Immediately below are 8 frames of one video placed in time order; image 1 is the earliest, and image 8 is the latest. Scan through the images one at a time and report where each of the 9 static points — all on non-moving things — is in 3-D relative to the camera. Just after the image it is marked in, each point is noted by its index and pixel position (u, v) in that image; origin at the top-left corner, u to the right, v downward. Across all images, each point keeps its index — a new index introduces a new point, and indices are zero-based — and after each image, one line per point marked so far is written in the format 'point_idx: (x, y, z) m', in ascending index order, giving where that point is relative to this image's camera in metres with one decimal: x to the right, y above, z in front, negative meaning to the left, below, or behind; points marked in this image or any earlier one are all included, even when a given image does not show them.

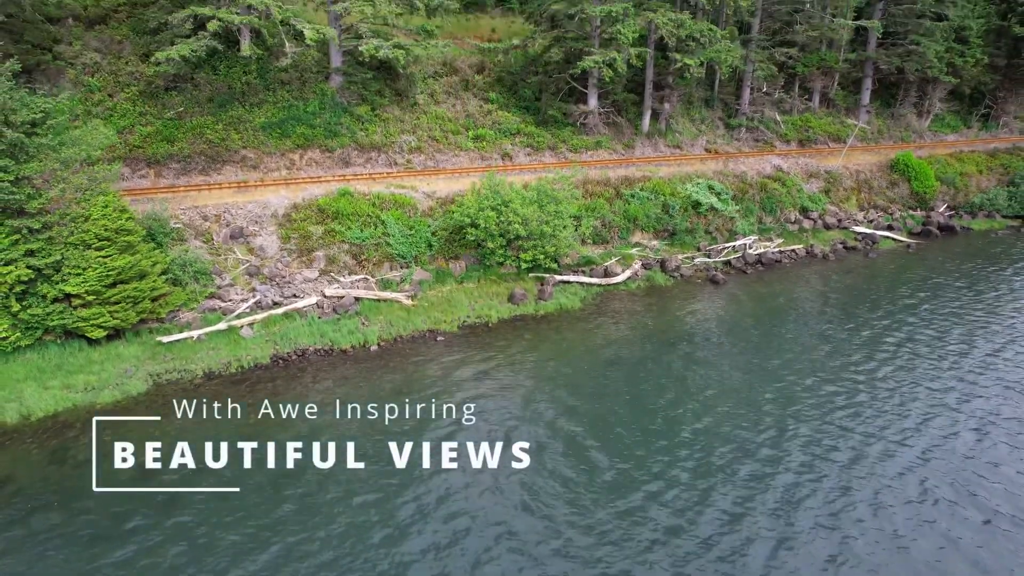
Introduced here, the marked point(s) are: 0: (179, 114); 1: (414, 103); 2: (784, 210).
0: (-8.4, +4.4, +16.4) m
1: (-3.0, +5.6, +19.7) m
2: (+8.0, +2.3, +19.2) m
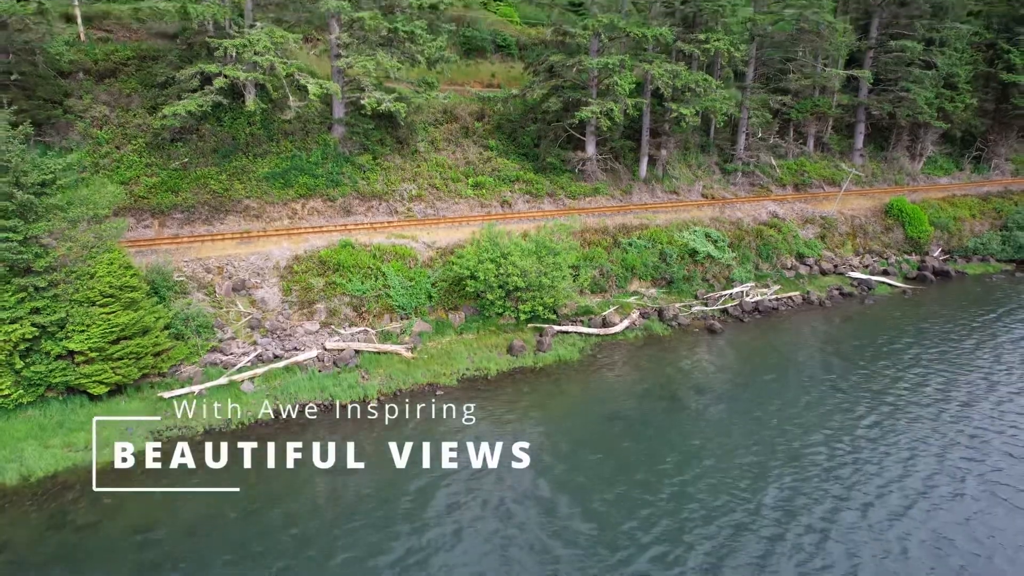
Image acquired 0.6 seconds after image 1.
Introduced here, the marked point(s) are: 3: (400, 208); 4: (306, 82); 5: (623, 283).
0: (-8.4, +3.2, +16.8) m
1: (-3.0, +4.2, +20.0) m
2: (+8.0, +0.9, +19.5) m
3: (-3.1, +2.2, +18.4) m
4: (-5.0, +5.0, +15.9) m
5: (+2.9, +0.1, +17.0) m
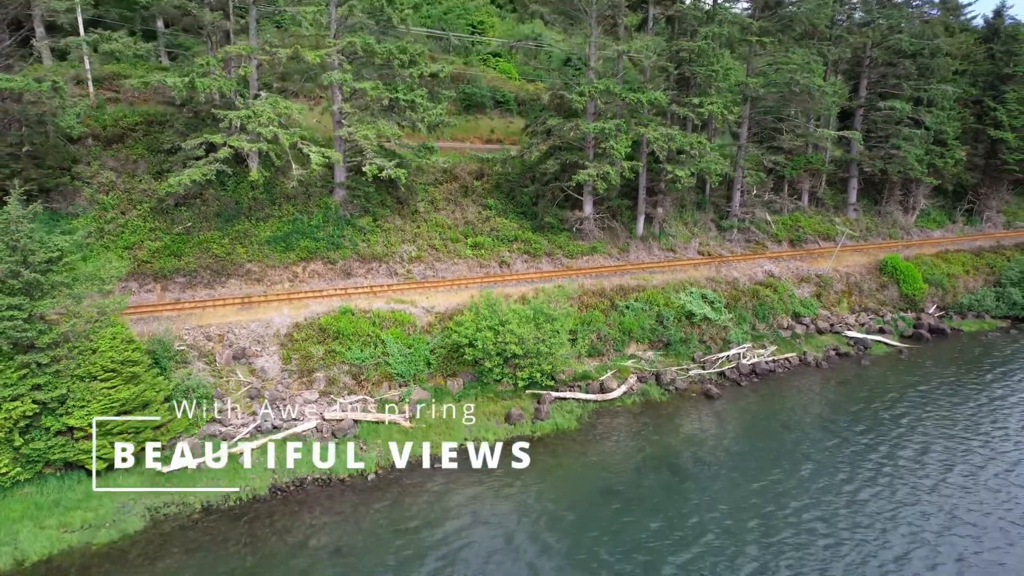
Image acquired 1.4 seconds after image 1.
0: (-8.5, +1.6, +17.0) m
1: (-3.0, +2.4, +20.3) m
2: (+8.0, -0.8, +19.6) m
3: (-3.2, +0.5, +18.6) m
4: (-5.1, +3.4, +16.2) m
5: (+2.8, -1.5, +17.1) m
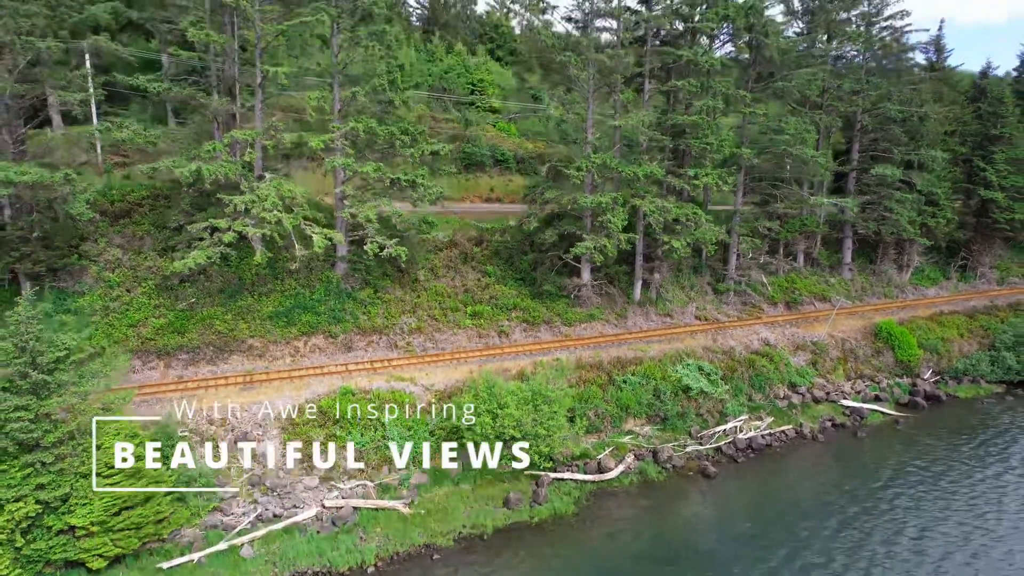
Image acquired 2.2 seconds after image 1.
0: (-8.5, -0.5, +17.3) m
1: (-3.1, +0.2, +20.7) m
2: (+7.9, -3.0, +19.8) m
3: (-3.2, -1.6, +18.9) m
4: (-5.1, +1.4, +16.6) m
5: (+2.8, -3.5, +17.2) m
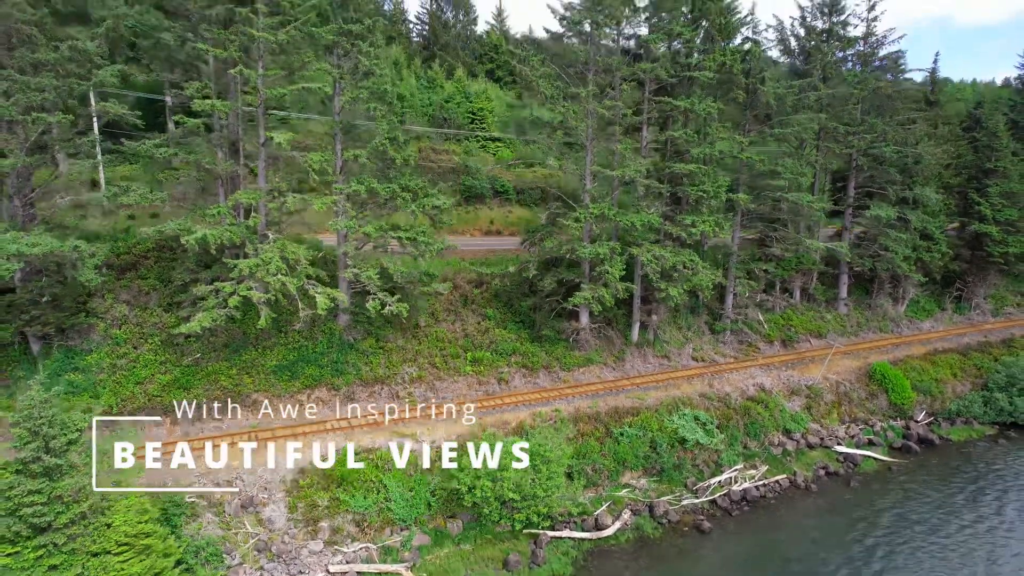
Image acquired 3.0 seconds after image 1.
0: (-8.5, -2.0, +17.6) m
1: (-3.1, -1.3, +21.0) m
2: (+7.9, -4.5, +20.1) m
3: (-3.2, -3.1, +19.2) m
4: (-5.1, -0.1, +16.9) m
5: (+2.8, -5.1, +17.6) m
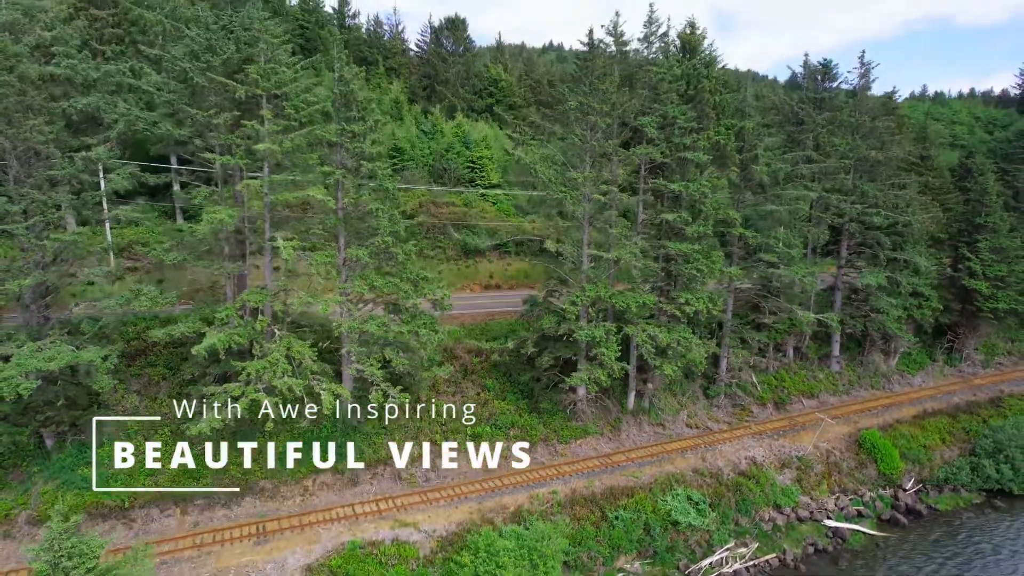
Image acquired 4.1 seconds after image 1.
0: (-8.6, -4.5, +18.2) m
1: (-3.2, -3.9, +21.6) m
2: (+7.9, -7.0, +20.7) m
3: (-3.3, -5.6, +19.8) m
4: (-5.2, -2.7, +17.5) m
5: (+2.7, -7.6, +18.2) m
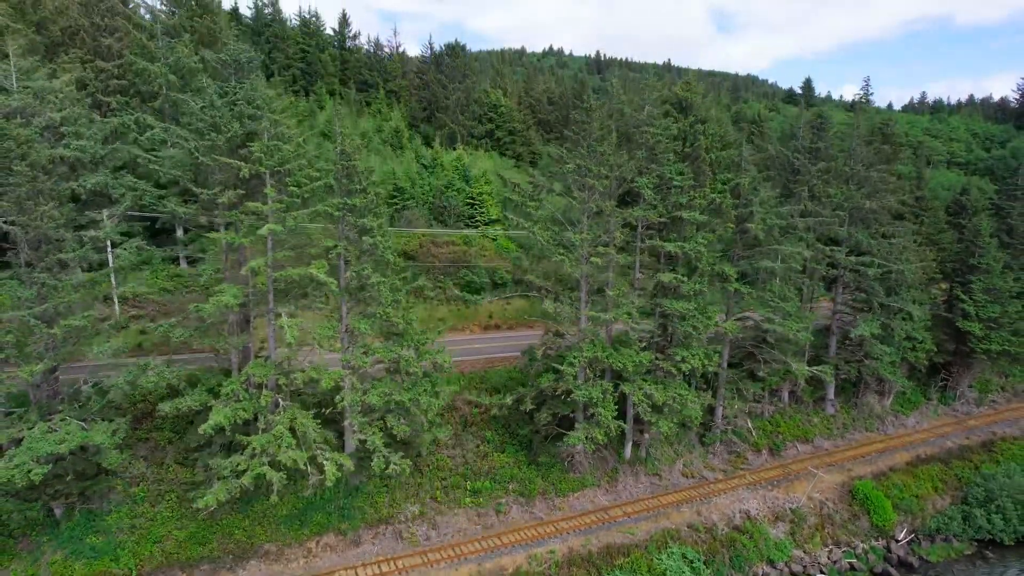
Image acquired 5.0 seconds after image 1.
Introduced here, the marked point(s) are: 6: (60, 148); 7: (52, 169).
0: (-8.6, -6.5, +18.7) m
1: (-3.2, -5.8, +22.0) m
2: (+7.8, -9.0, +21.1) m
3: (-3.3, -7.6, +20.2) m
4: (-5.2, -4.6, +17.9) m
5: (+2.7, -9.6, +18.6) m
6: (-11.6, +3.6, +16.7) m
7: (-11.6, +3.0, +16.5) m
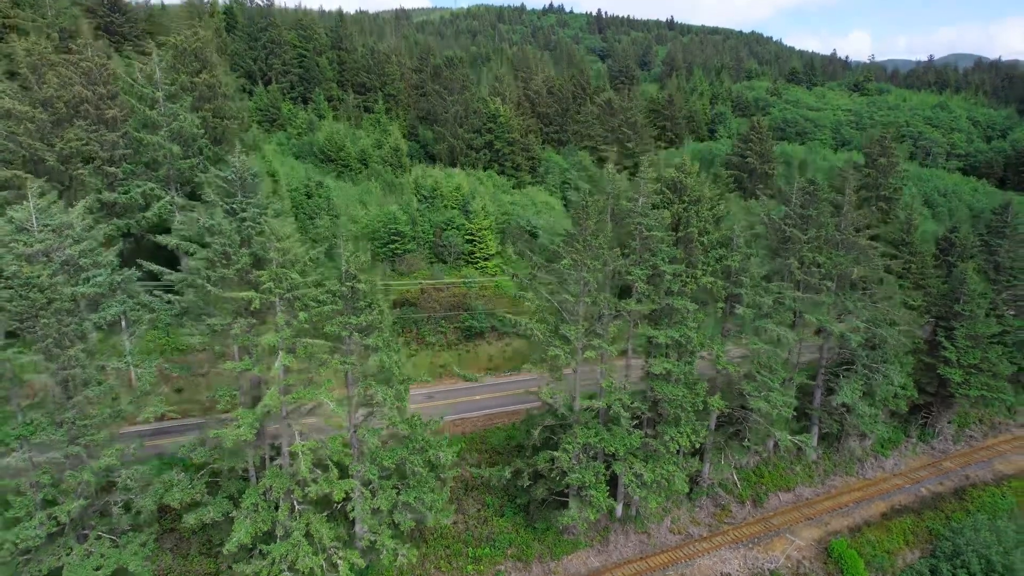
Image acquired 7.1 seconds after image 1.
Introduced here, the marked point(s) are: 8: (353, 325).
0: (-8.7, -9.8, +20.3) m
1: (-3.3, -8.8, +23.6) m
2: (+7.8, -12.1, +23.0) m
3: (-3.4, -10.8, +22.0) m
4: (-5.3, -8.0, +19.5) m
5: (+2.6, -12.9, +20.5) m
6: (-11.7, +0.1, +17.6) m
7: (-11.7, -0.5, +17.5) m
8: (-4.5, -1.1, +18.8) m
